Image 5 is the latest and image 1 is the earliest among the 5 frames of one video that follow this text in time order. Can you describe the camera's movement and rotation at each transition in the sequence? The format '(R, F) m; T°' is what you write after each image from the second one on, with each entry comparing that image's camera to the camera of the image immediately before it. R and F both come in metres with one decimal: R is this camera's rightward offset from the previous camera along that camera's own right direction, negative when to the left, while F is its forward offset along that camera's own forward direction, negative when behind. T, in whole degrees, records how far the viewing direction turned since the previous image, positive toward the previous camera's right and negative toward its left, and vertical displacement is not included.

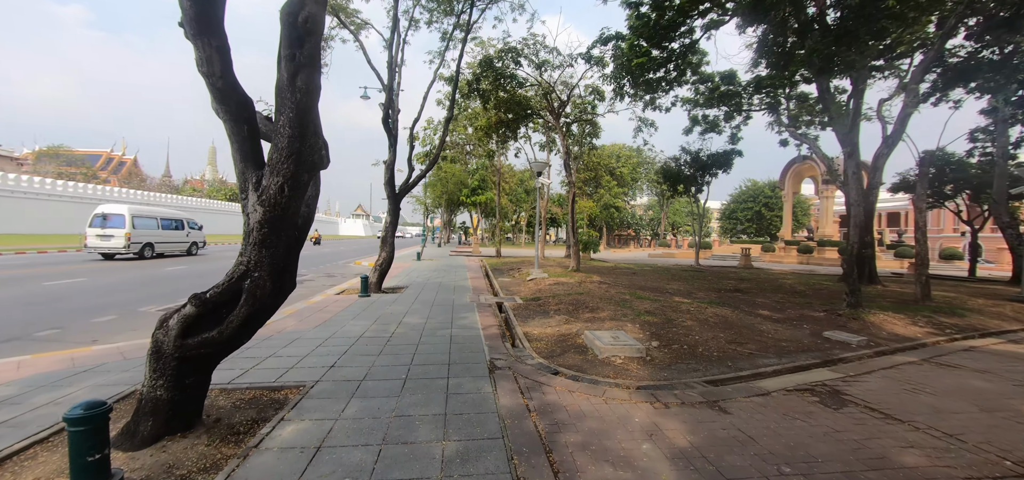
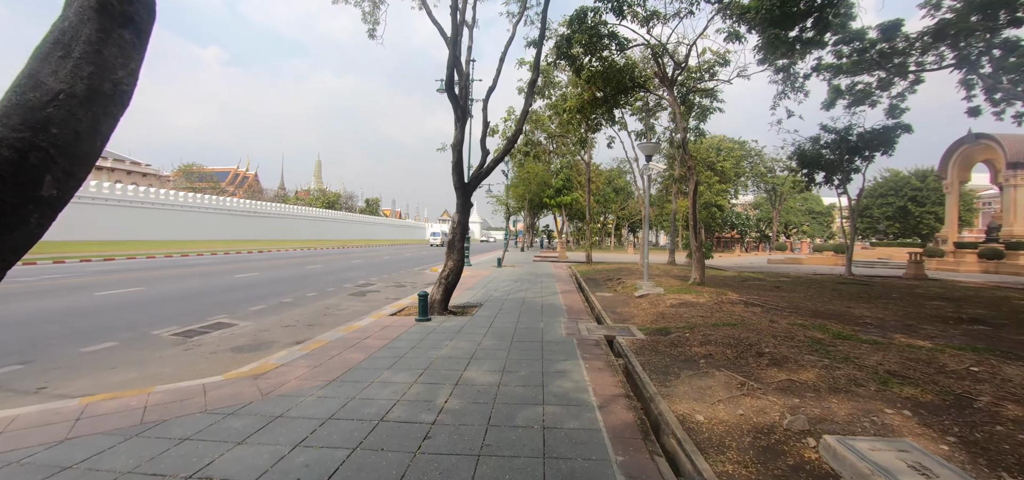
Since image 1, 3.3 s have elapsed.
(-0.5, +2.4) m; -13°
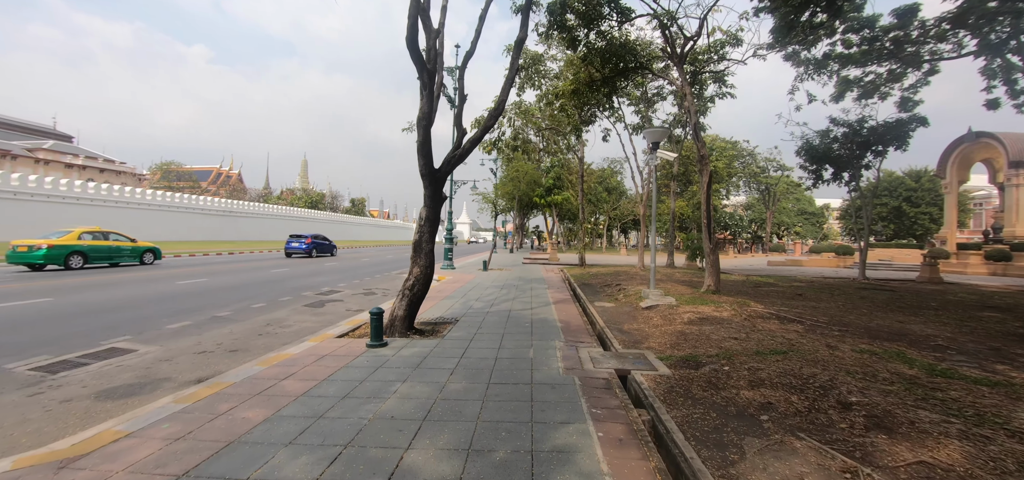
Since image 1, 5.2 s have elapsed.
(+0.1, +1.4) m; +2°
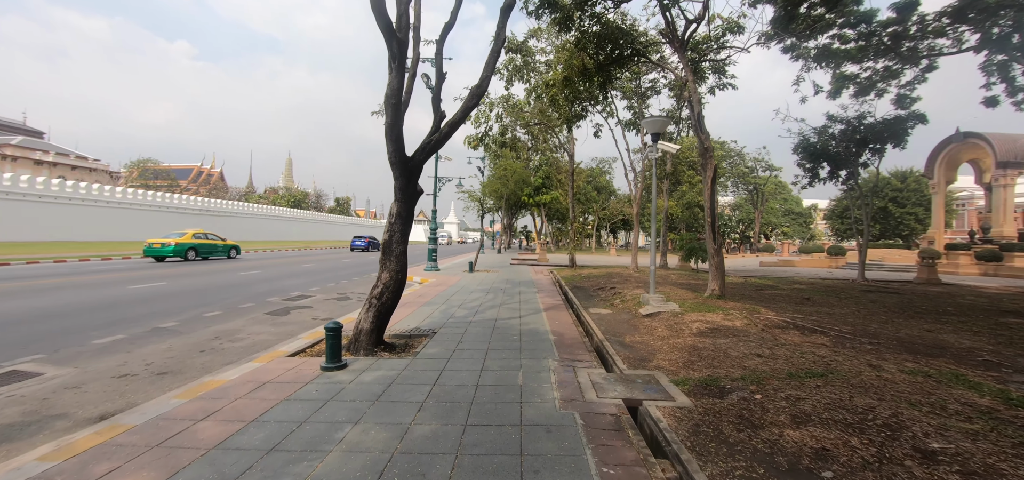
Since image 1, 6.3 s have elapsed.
(0.0, +0.8) m; +2°
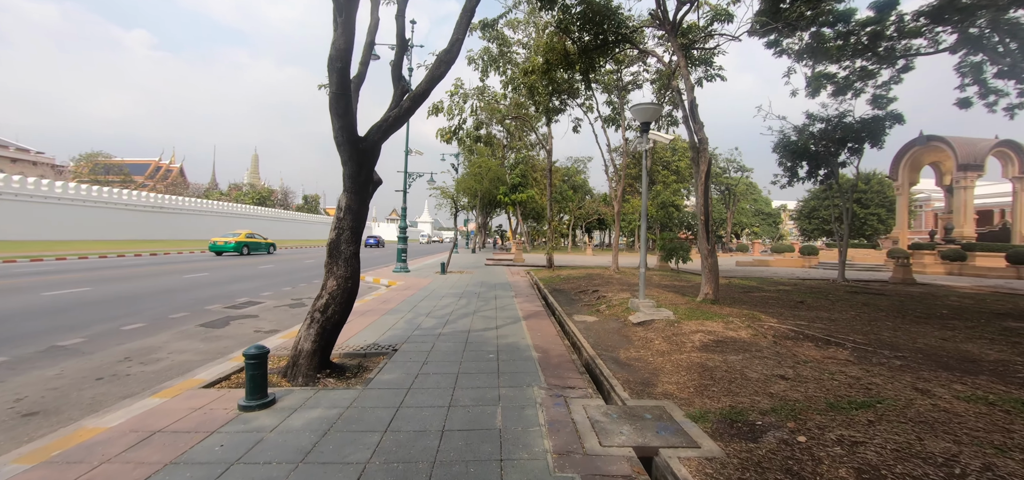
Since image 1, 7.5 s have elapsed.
(0.0, +0.8) m; +3°
